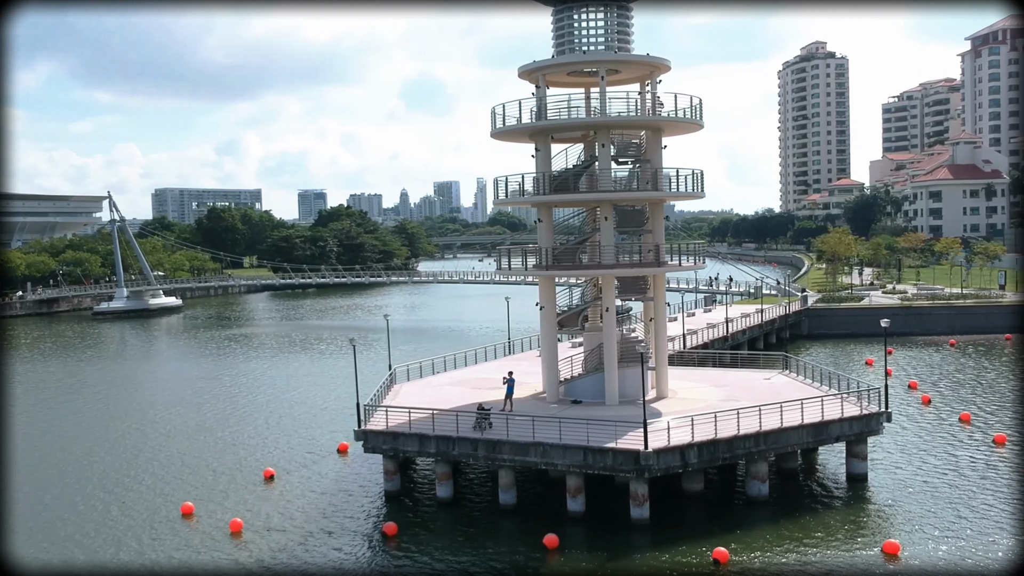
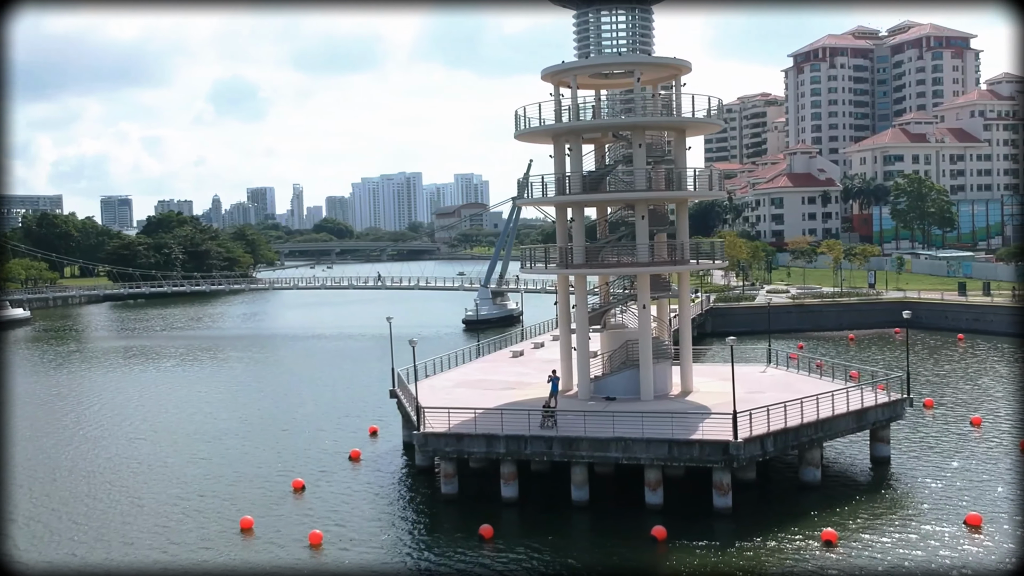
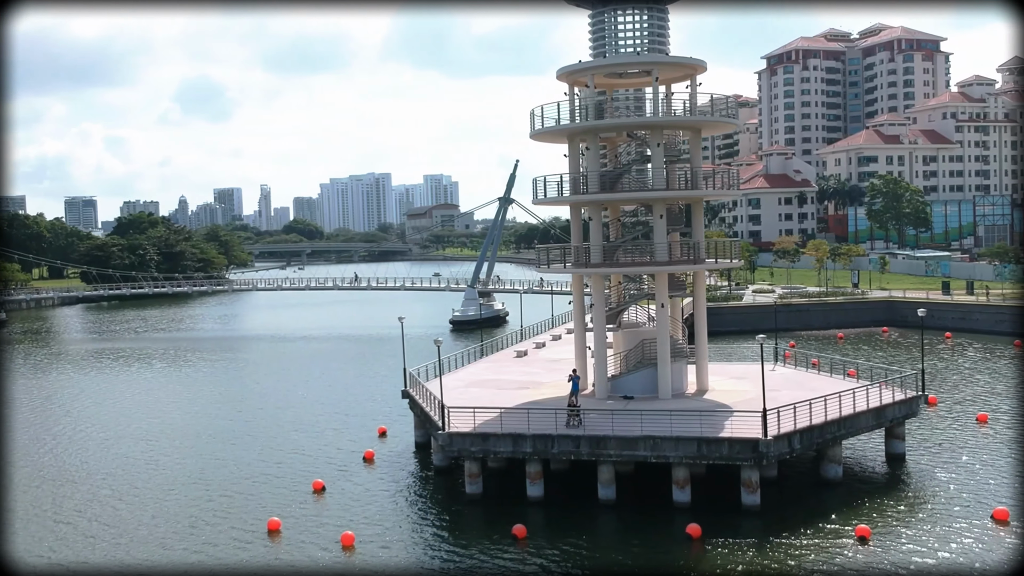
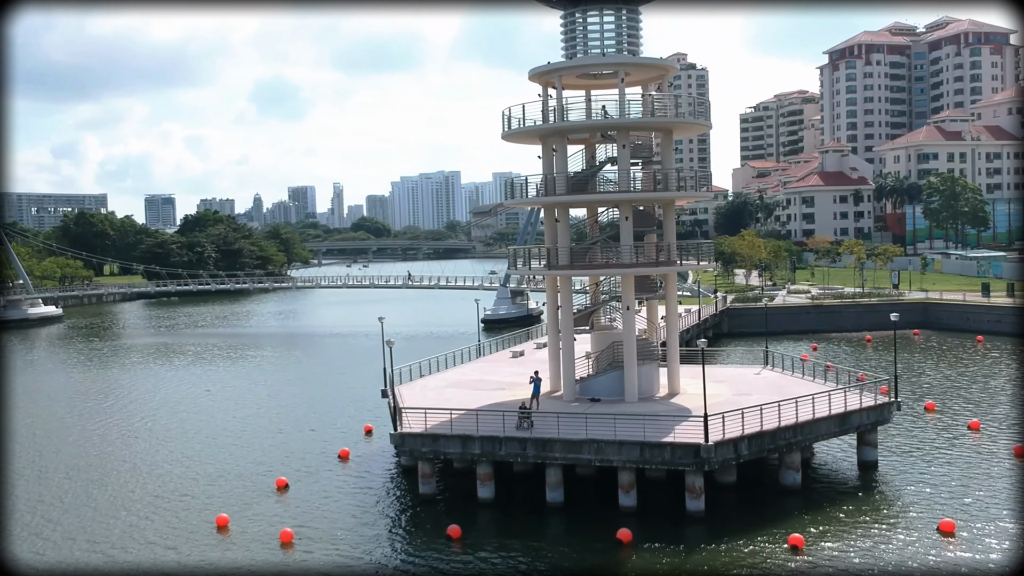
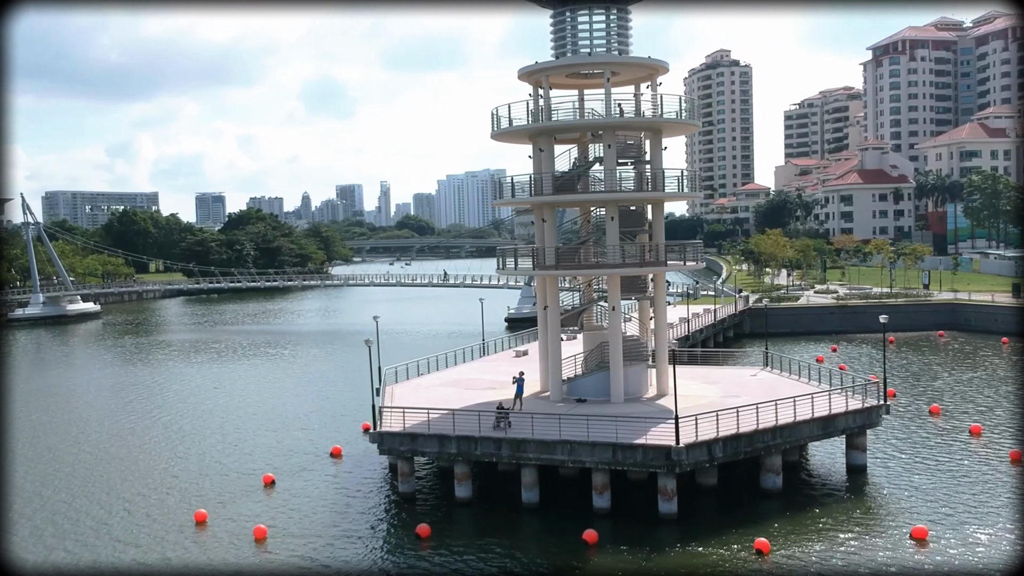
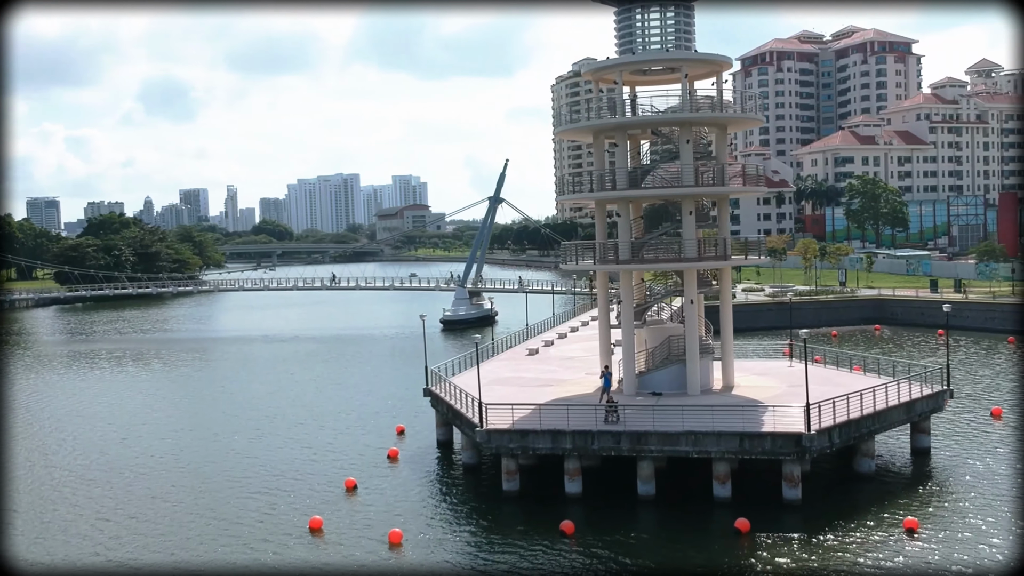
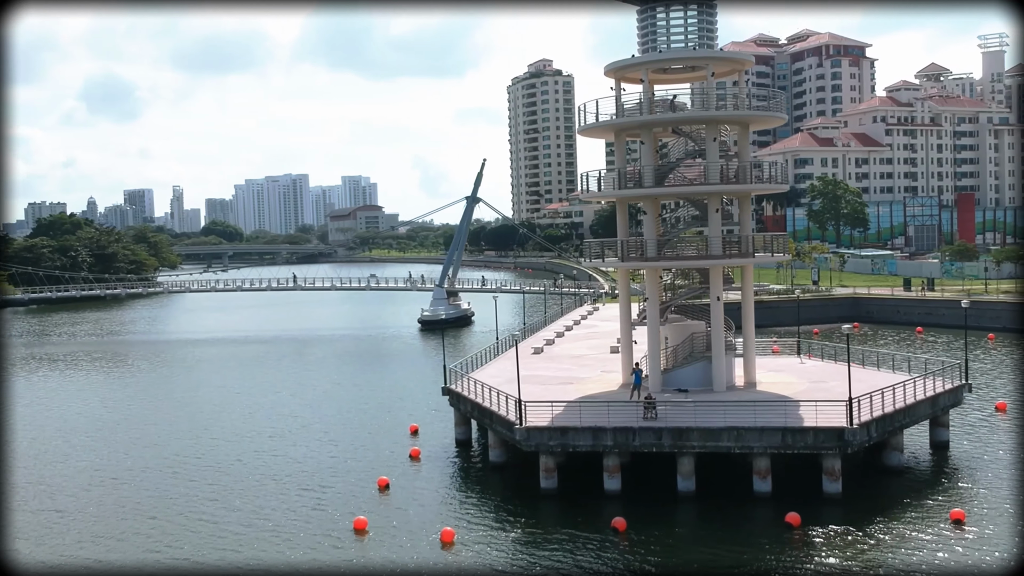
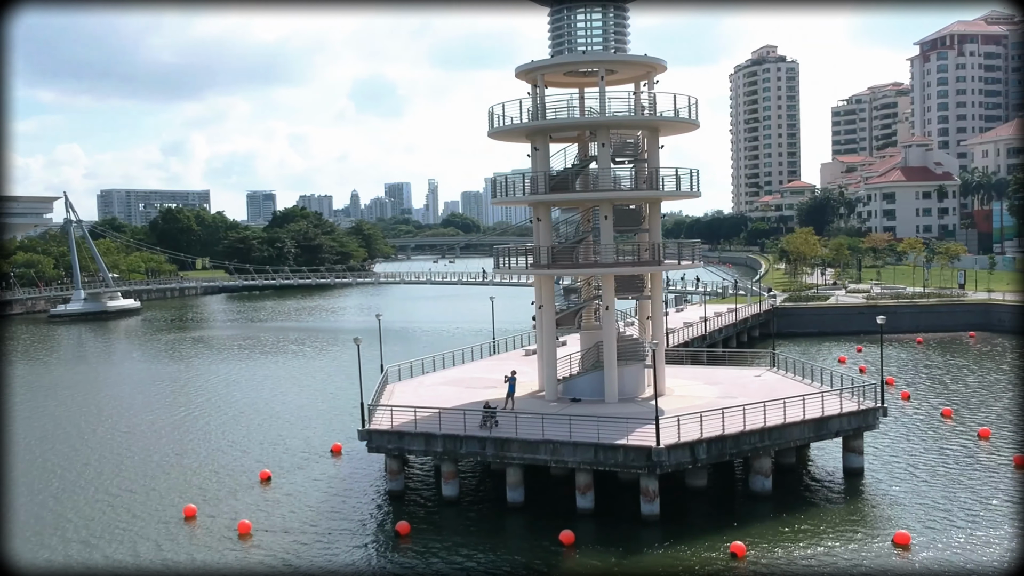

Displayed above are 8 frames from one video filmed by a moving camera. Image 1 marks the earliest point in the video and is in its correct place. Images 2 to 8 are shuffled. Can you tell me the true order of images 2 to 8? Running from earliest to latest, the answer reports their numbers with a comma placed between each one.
8, 5, 4, 2, 3, 6, 7
